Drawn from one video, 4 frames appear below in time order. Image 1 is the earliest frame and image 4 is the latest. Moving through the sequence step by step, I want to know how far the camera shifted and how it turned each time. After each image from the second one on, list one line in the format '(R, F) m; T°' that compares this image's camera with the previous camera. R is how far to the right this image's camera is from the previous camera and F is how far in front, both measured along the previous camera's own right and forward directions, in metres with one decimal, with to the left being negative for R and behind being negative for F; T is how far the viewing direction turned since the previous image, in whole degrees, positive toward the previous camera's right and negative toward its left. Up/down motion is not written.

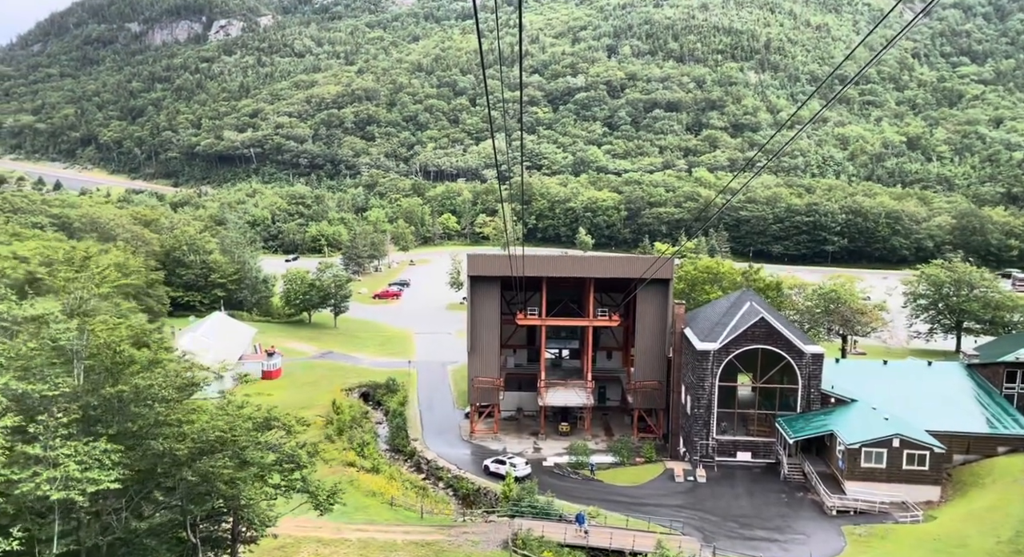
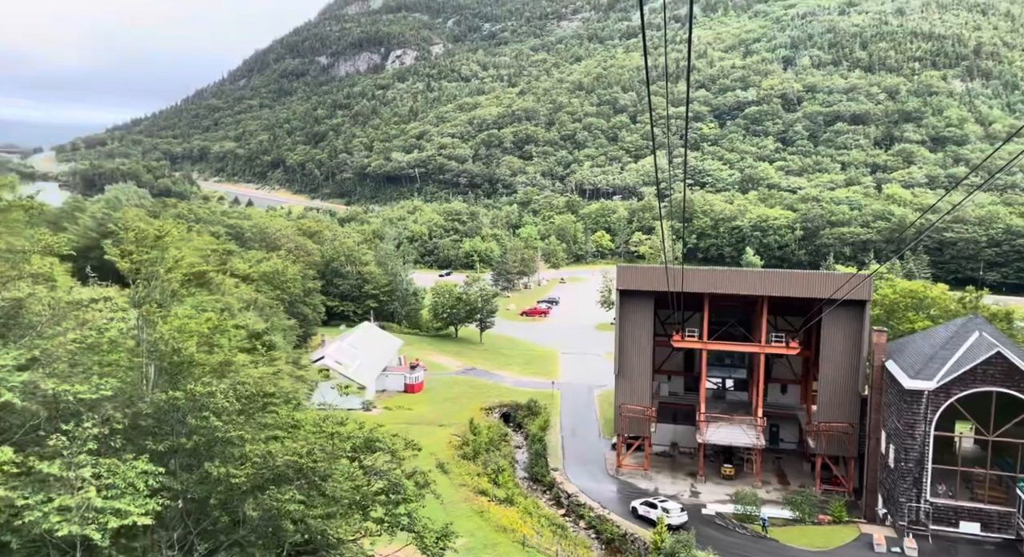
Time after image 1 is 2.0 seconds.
(-0.1, +3.9) m; -11°
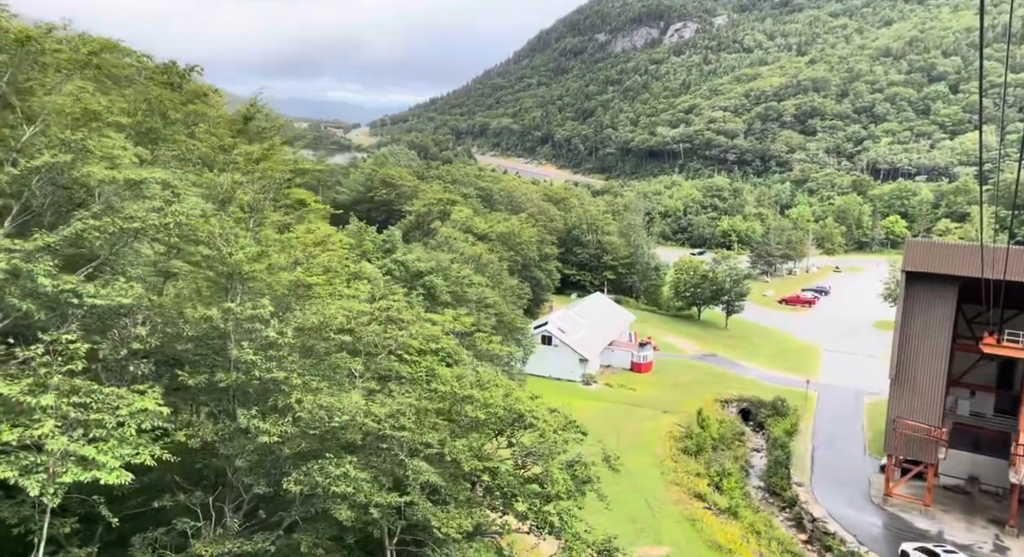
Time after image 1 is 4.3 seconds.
(+0.9, +5.4) m; -19°
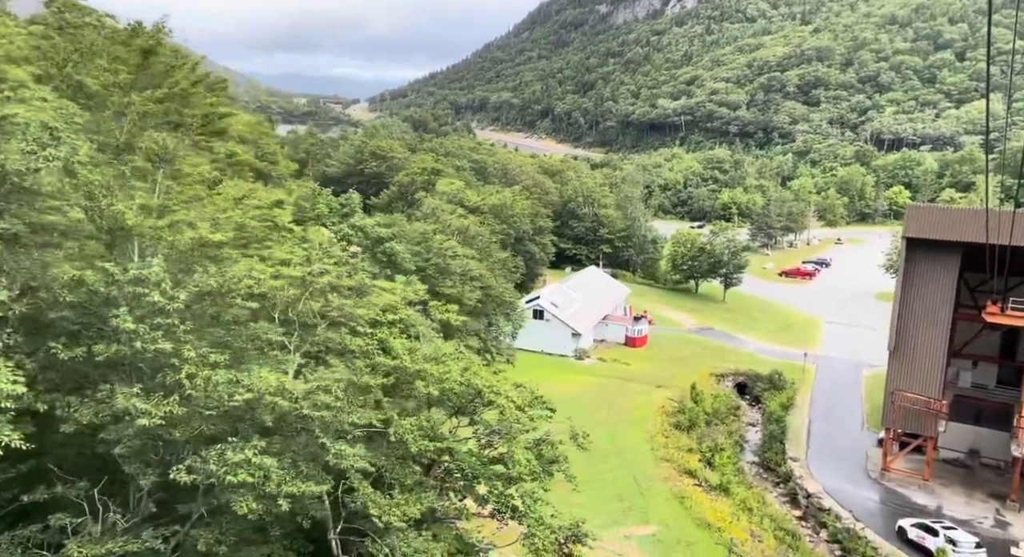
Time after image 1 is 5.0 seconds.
(+0.8, +1.1) m; 0°
